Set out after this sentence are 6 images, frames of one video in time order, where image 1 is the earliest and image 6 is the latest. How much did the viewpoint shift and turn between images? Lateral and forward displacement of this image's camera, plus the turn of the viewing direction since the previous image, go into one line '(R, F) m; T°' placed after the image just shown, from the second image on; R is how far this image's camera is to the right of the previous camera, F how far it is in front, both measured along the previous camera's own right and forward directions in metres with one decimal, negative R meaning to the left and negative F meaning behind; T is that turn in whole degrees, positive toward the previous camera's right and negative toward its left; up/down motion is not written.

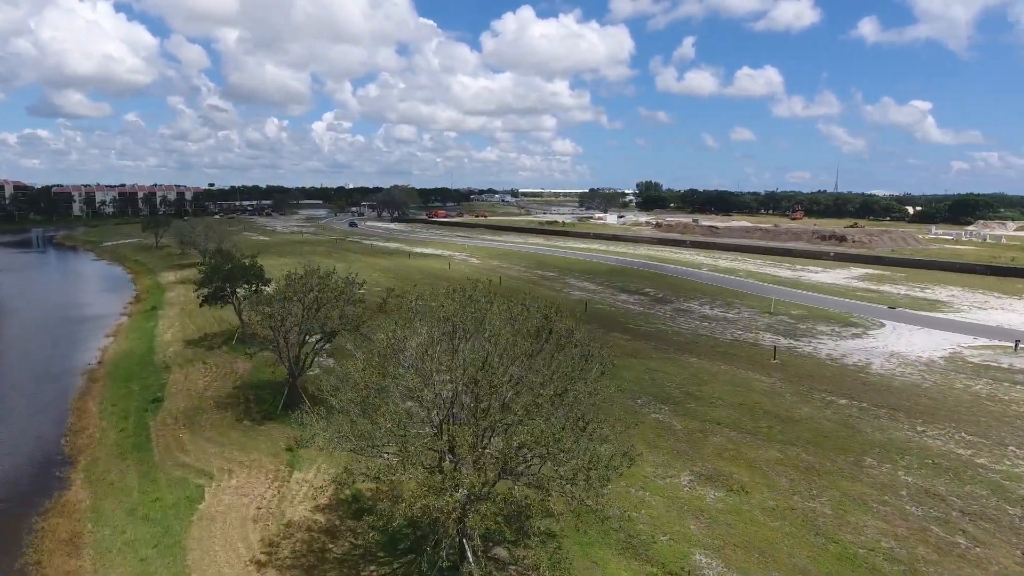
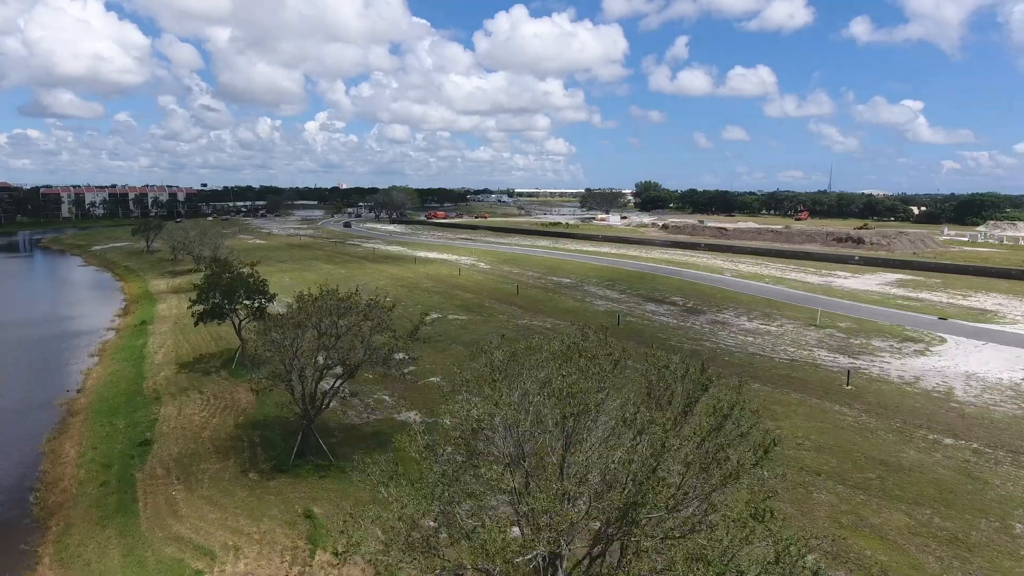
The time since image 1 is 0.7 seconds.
(-1.3, +2.7) m; +1°
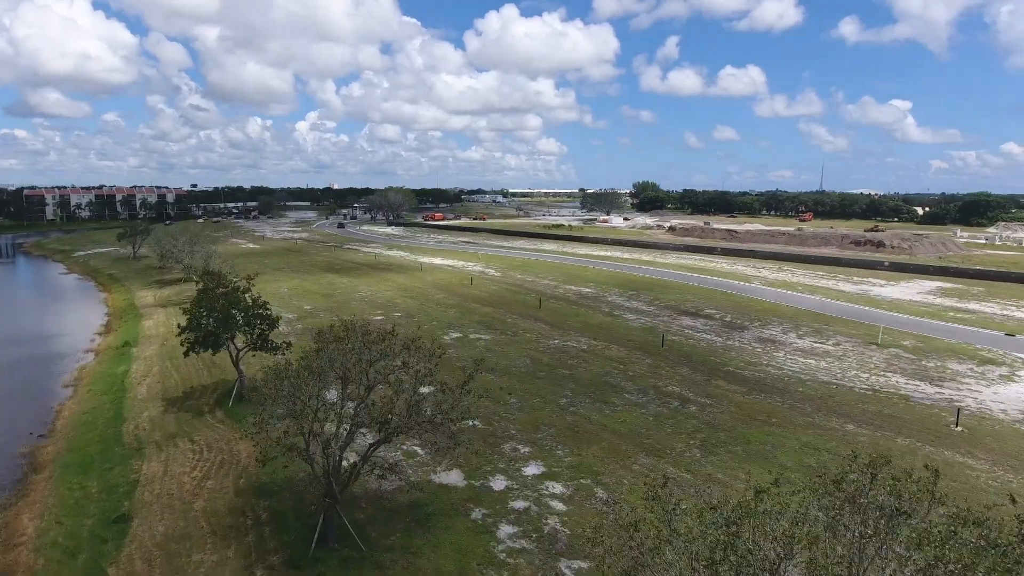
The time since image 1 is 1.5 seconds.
(-1.4, +3.1) m; +1°
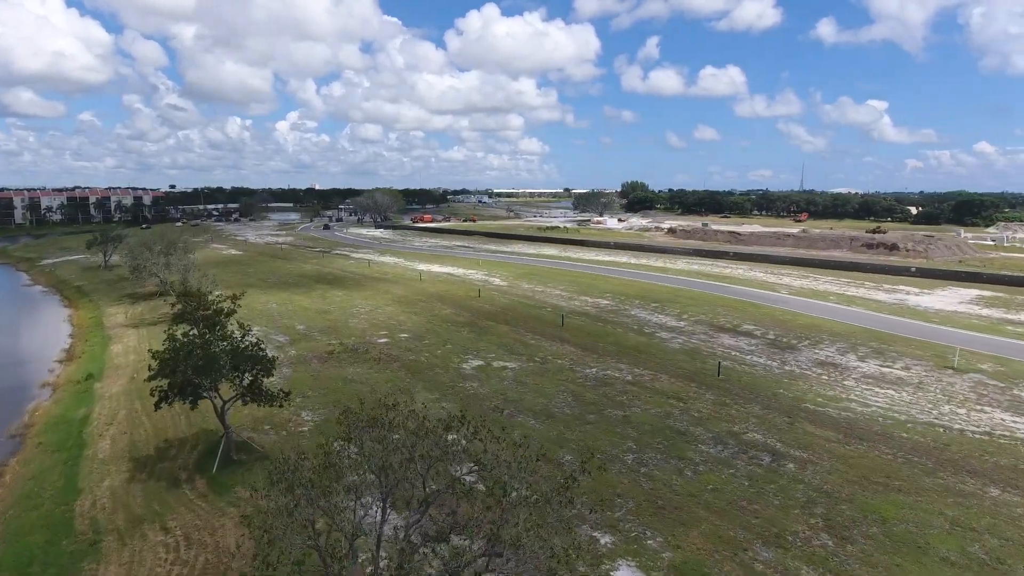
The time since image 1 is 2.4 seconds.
(-1.5, +3.6) m; +1°
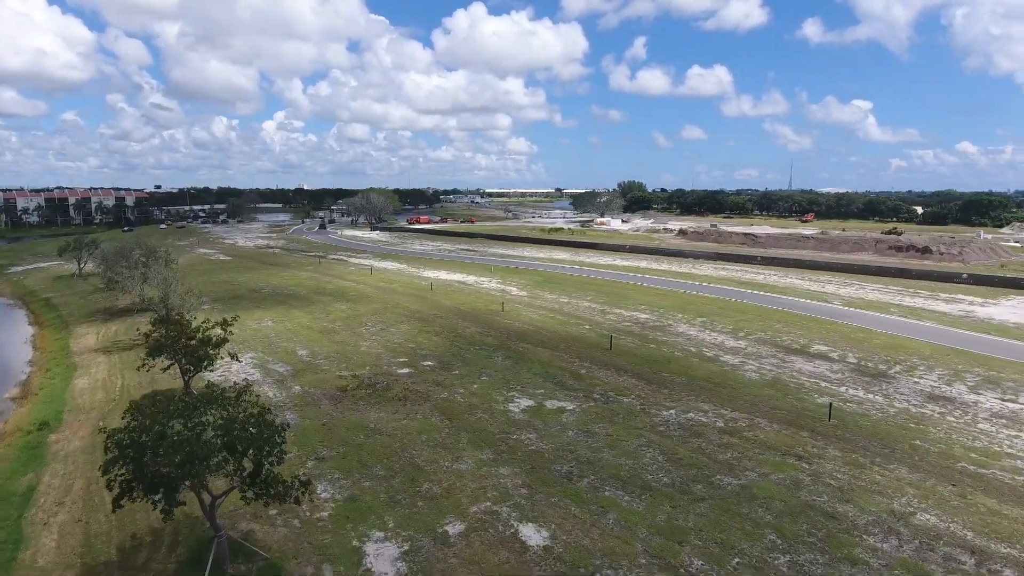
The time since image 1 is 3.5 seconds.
(-1.9, +4.3) m; +1°
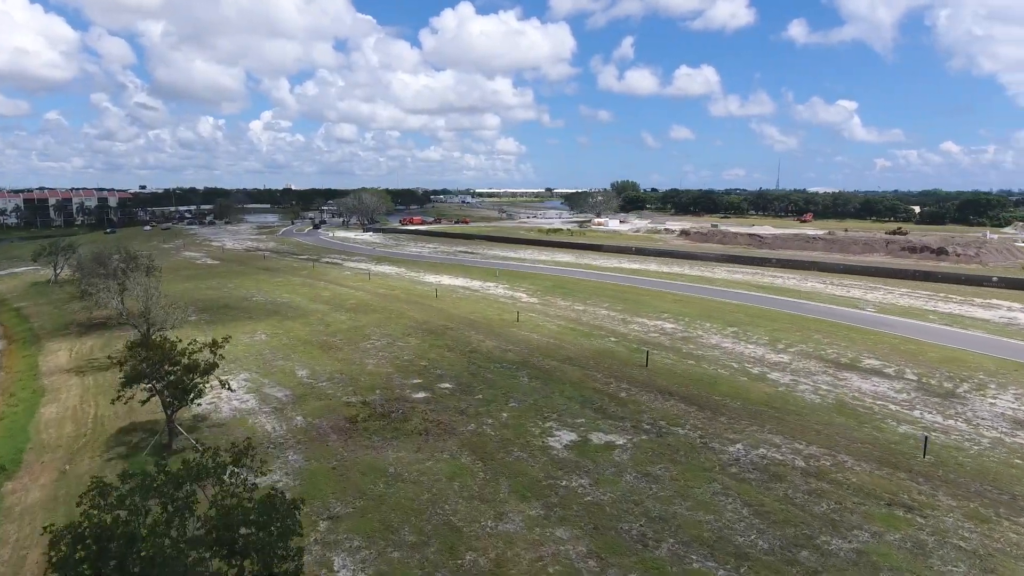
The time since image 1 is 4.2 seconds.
(-1.2, +2.6) m; +1°
